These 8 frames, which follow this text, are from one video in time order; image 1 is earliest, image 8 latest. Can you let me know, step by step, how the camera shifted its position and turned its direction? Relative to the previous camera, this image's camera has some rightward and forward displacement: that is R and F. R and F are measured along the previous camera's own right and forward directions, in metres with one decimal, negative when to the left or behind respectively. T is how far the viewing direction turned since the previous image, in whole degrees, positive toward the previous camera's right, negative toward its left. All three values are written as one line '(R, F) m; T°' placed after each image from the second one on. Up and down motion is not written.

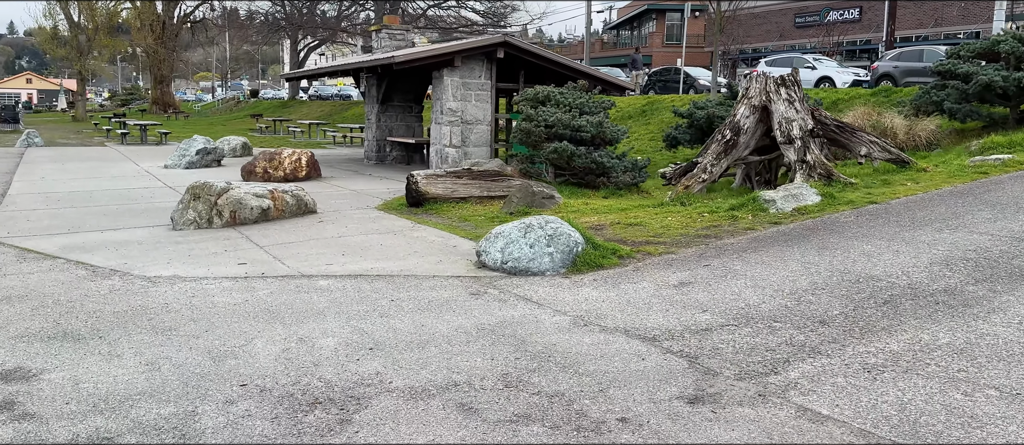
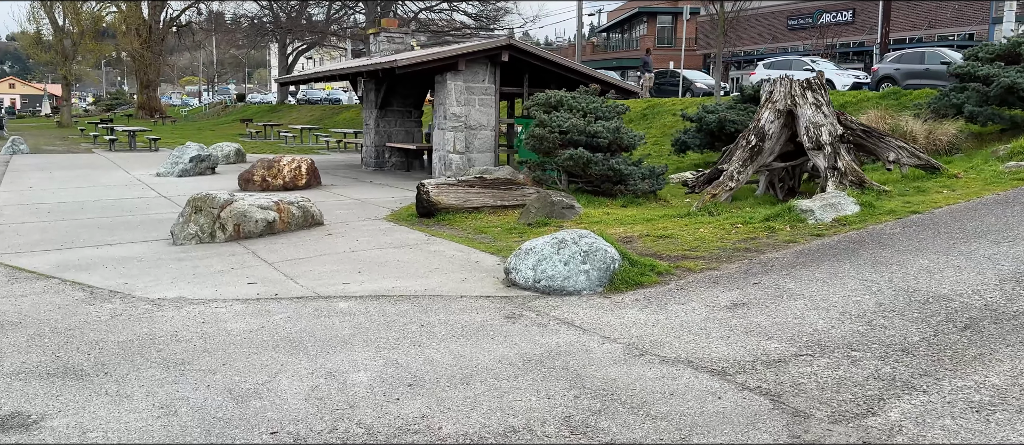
(-0.3, +0.4) m; +1°
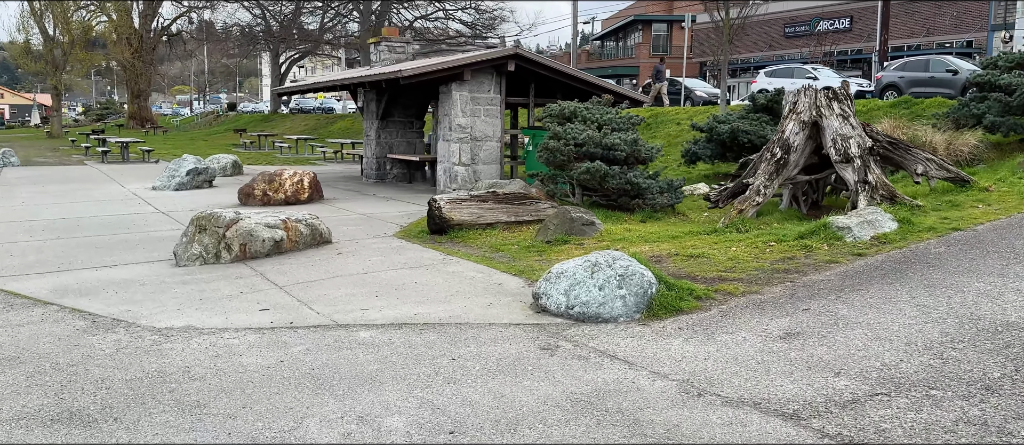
(-0.3, +0.3) m; +1°
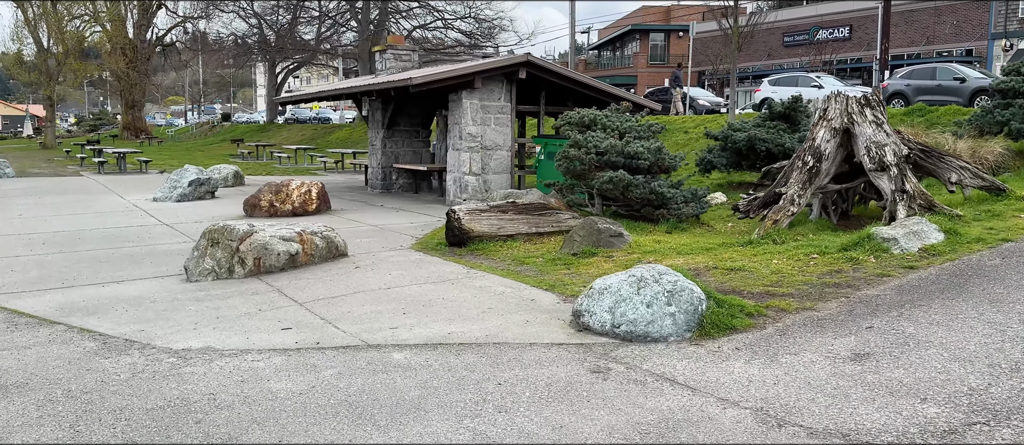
(-0.3, +0.3) m; 0°
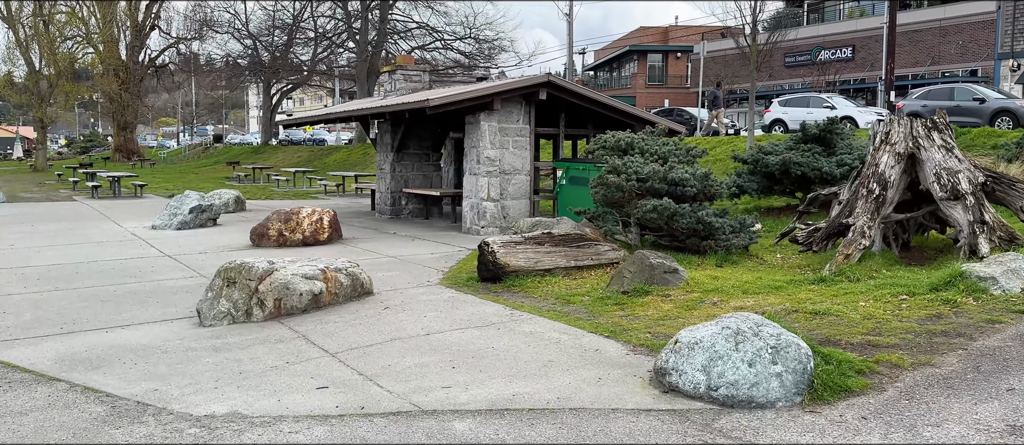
(-0.5, +0.7) m; +1°
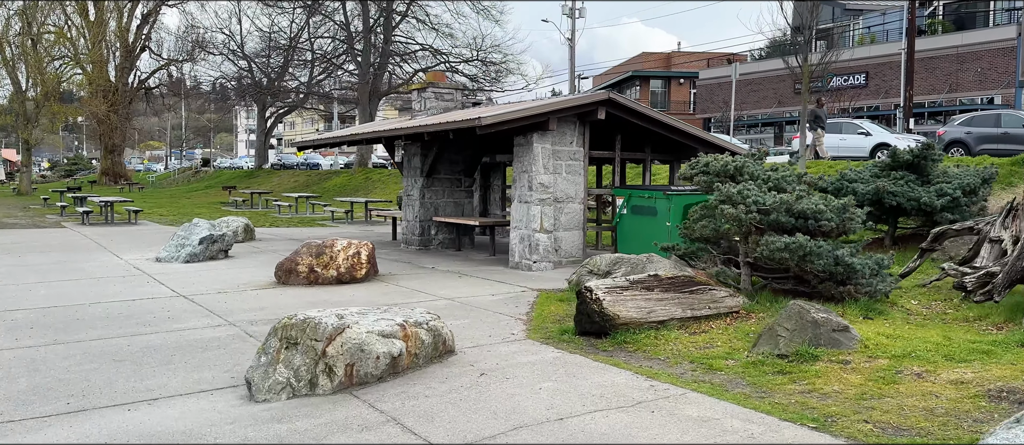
(-1.0, +1.5) m; +1°
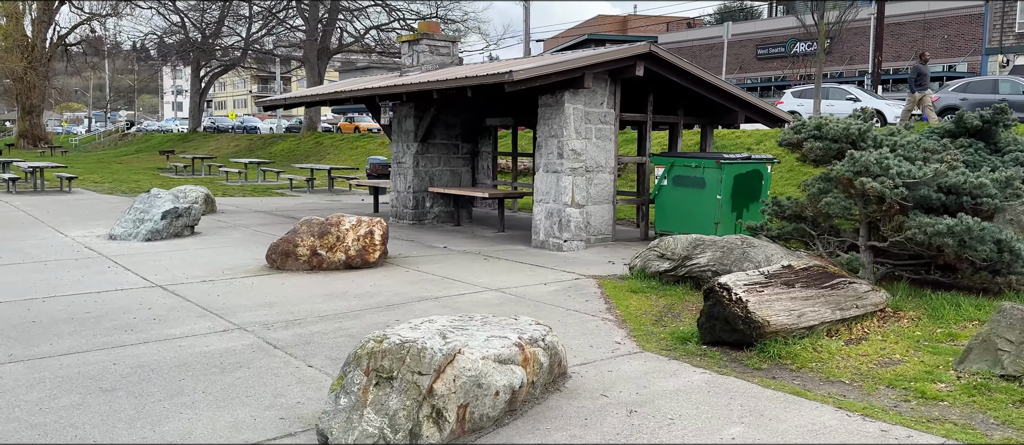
(-1.1, +1.6) m; +5°
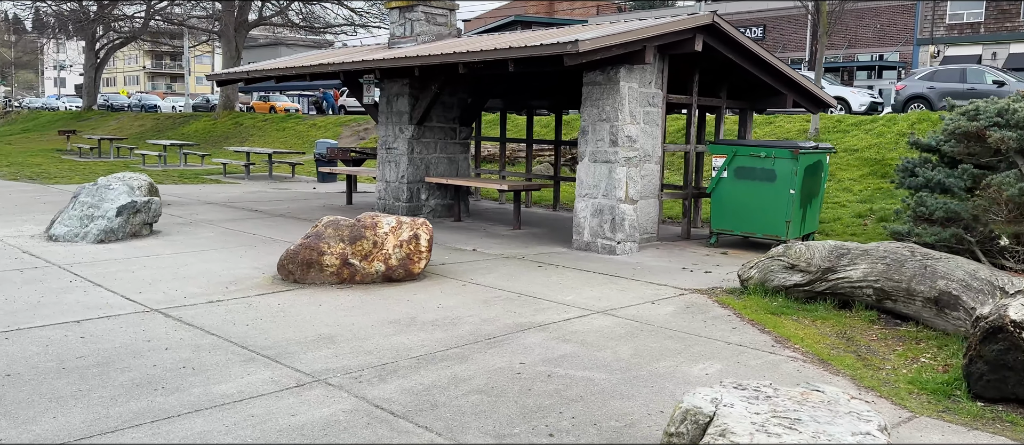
(-1.5, +1.6) m; +7°
